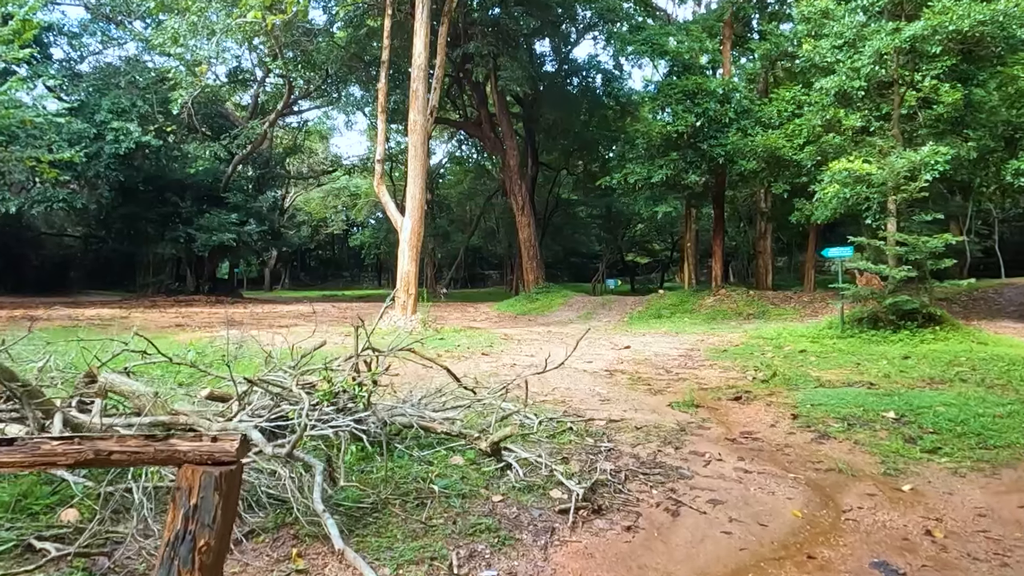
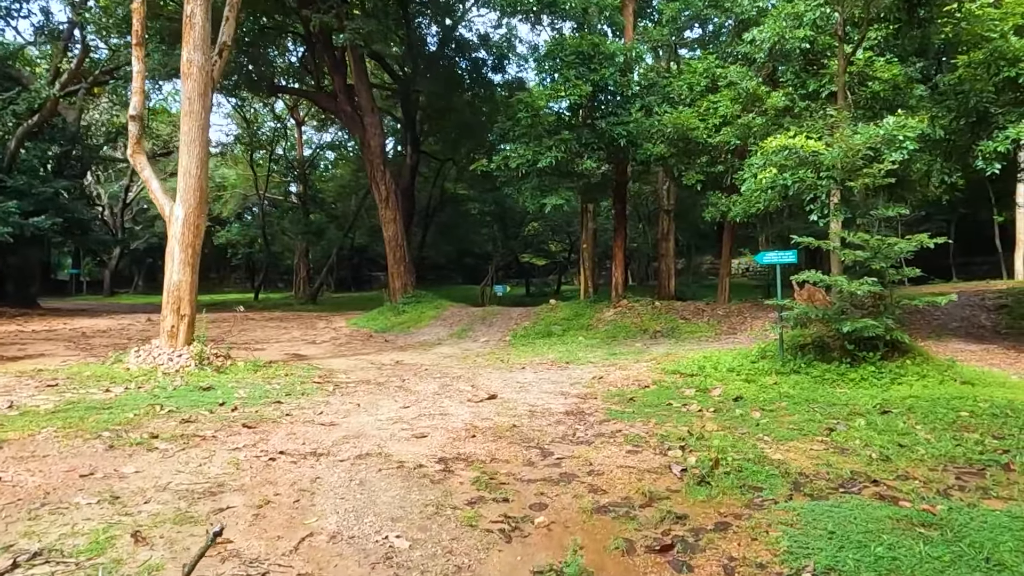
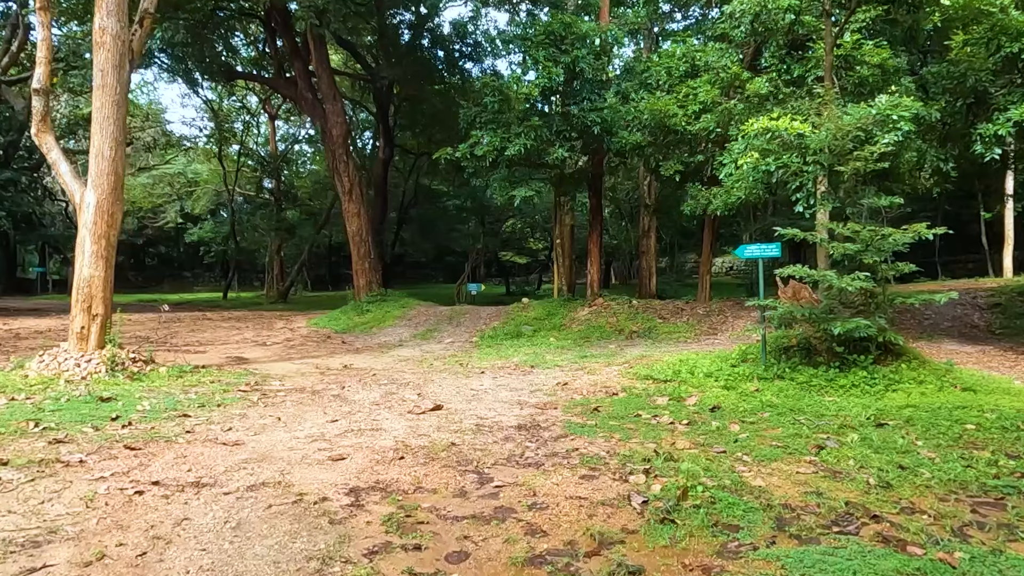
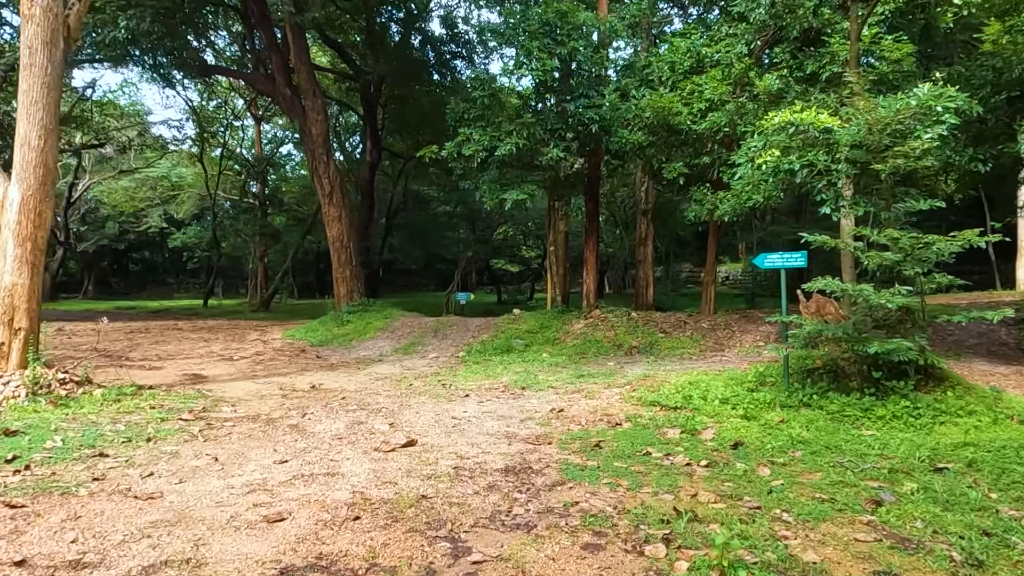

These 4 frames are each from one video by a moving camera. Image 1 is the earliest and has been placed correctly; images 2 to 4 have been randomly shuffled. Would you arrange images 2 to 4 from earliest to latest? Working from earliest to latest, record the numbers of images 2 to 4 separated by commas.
2, 3, 4
